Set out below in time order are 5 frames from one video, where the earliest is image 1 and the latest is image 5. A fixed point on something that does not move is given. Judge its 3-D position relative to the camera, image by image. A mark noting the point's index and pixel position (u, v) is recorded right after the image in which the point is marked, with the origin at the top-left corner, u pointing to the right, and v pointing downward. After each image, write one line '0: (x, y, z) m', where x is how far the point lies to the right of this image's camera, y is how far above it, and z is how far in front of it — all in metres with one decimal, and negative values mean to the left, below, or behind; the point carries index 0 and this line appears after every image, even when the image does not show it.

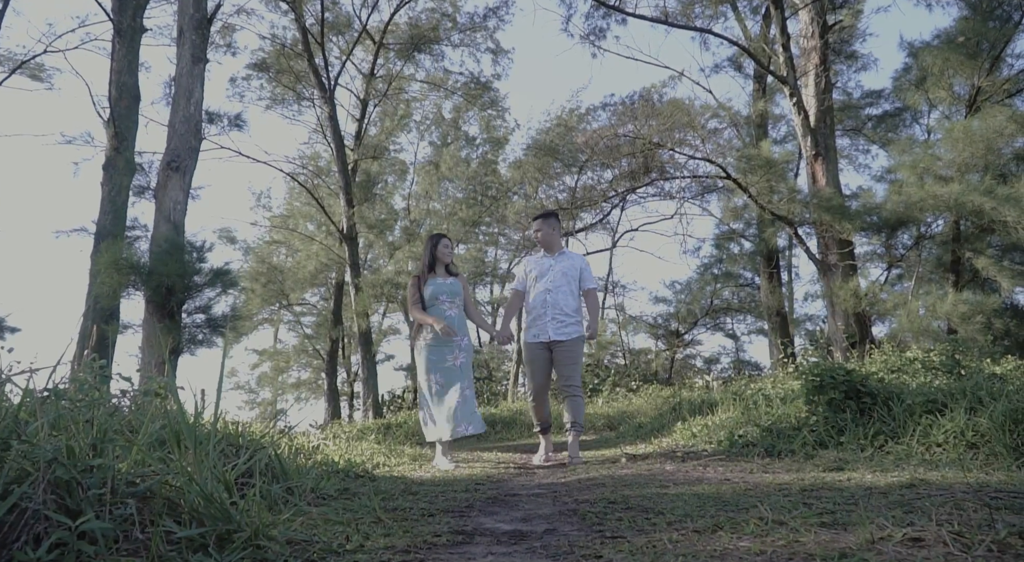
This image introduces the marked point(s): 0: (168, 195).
0: (-3.5, +0.9, +8.7) m
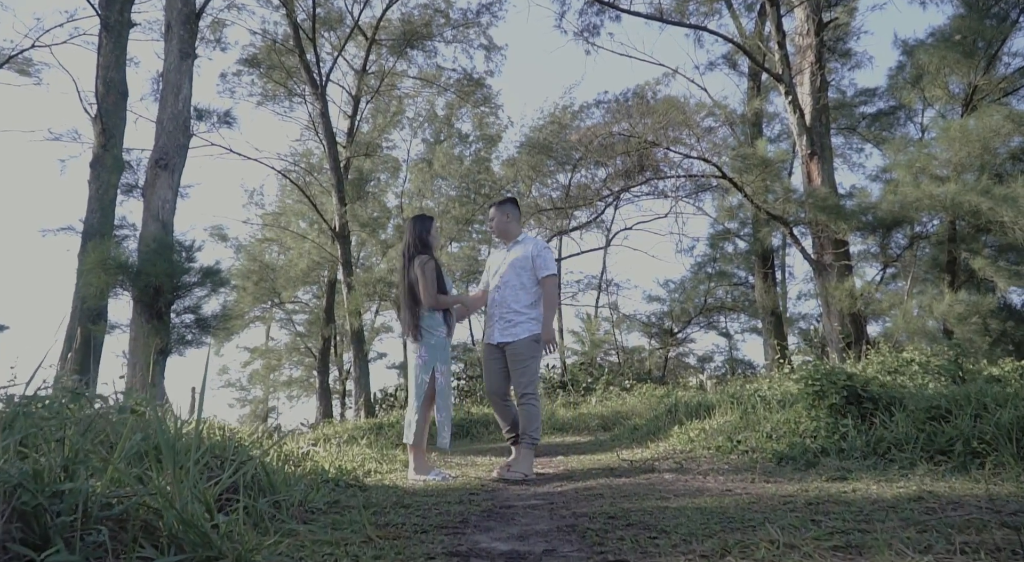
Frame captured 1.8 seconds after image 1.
0: (-3.6, +0.9, +8.6) m
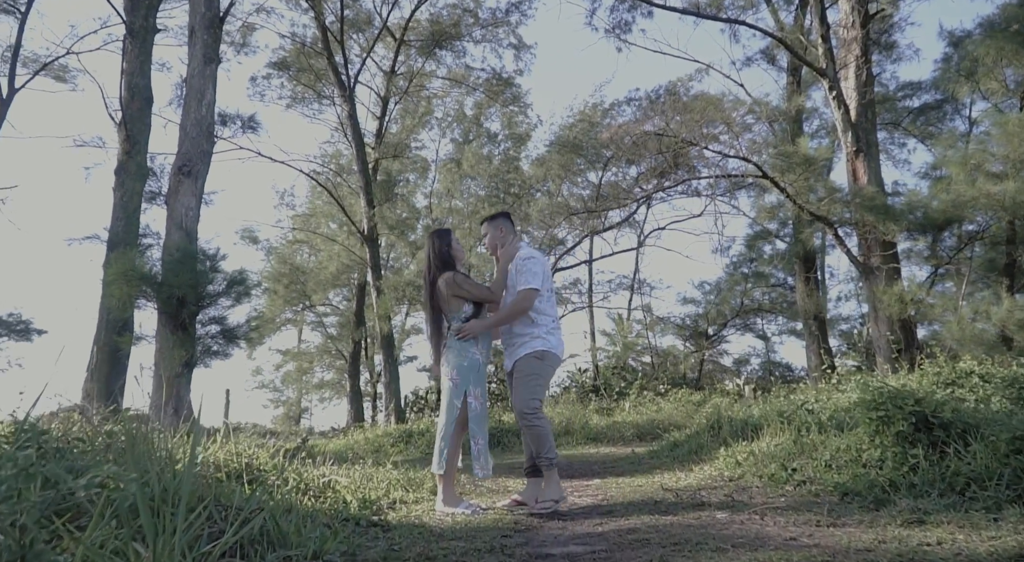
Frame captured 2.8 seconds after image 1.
0: (-3.3, +0.8, +8.4) m
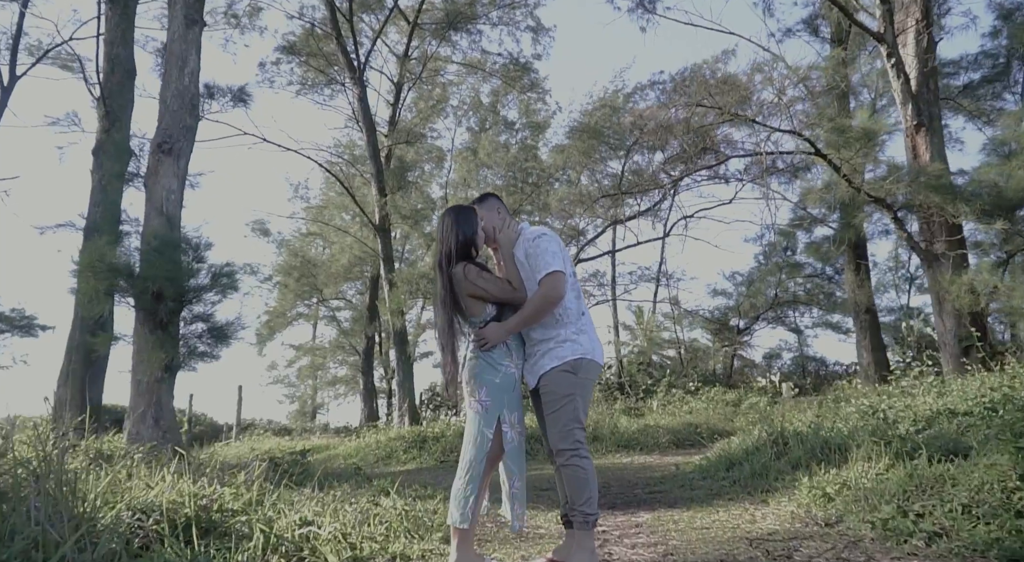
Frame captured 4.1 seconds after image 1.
0: (-3.1, +0.9, +7.4) m
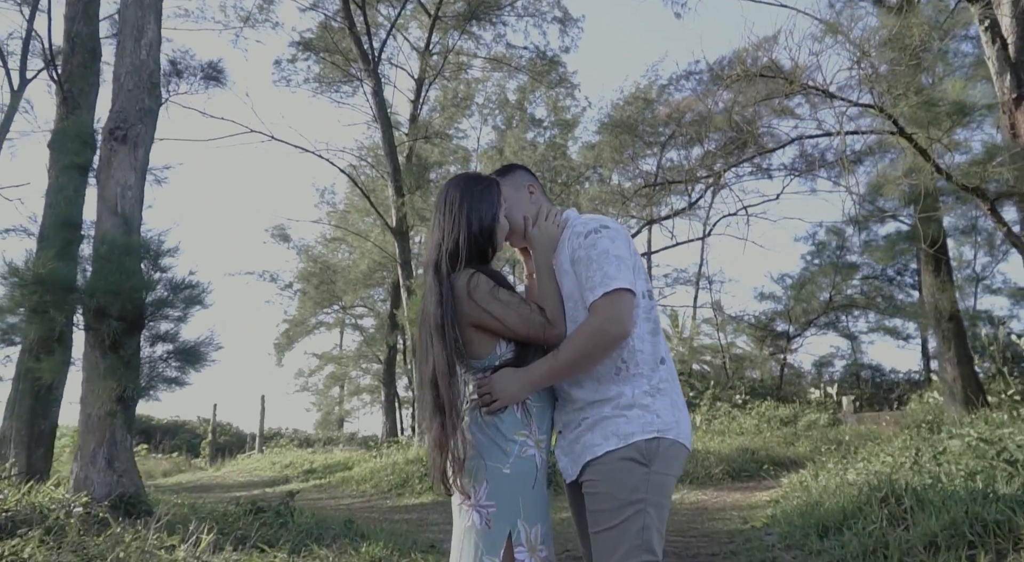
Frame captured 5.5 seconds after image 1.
0: (-2.9, +0.8, +6.2) m
